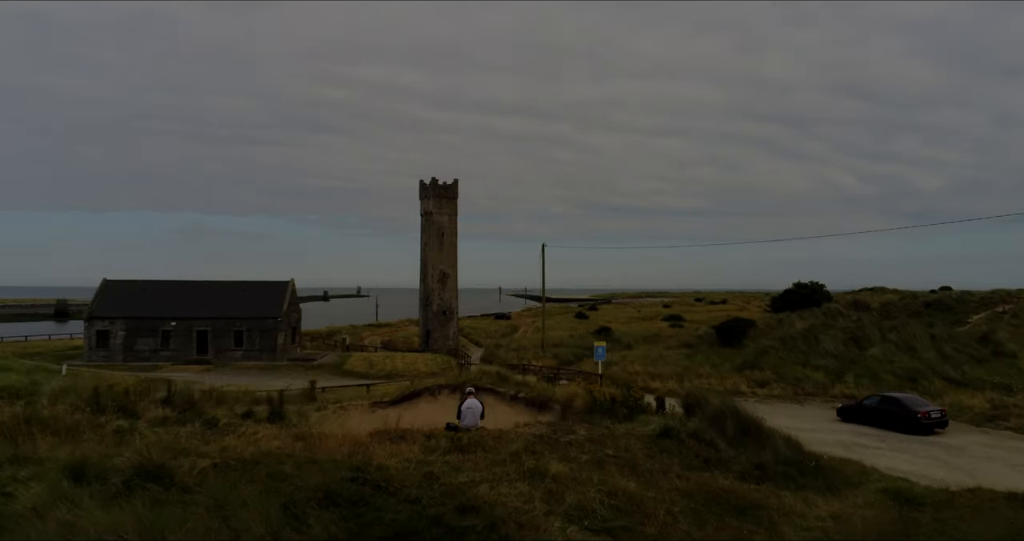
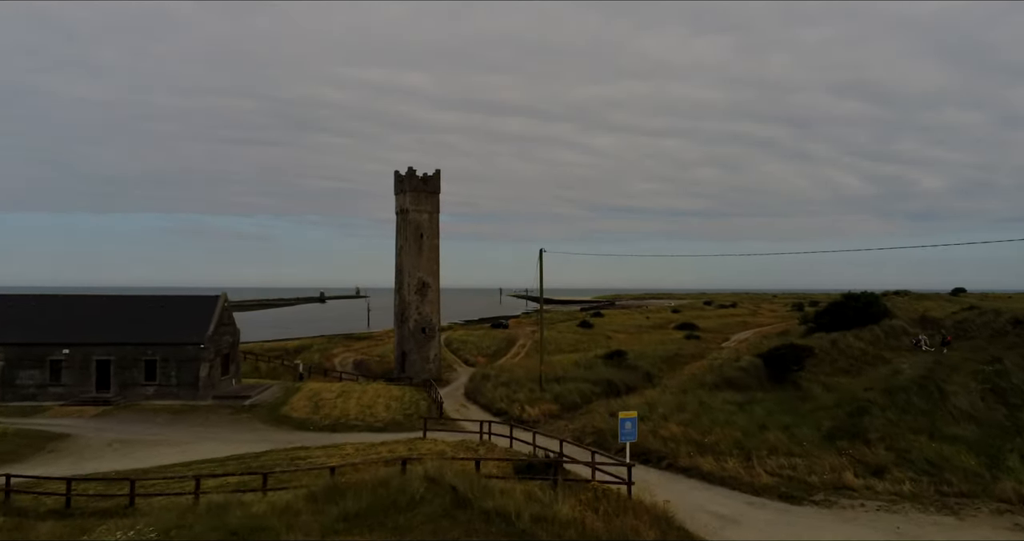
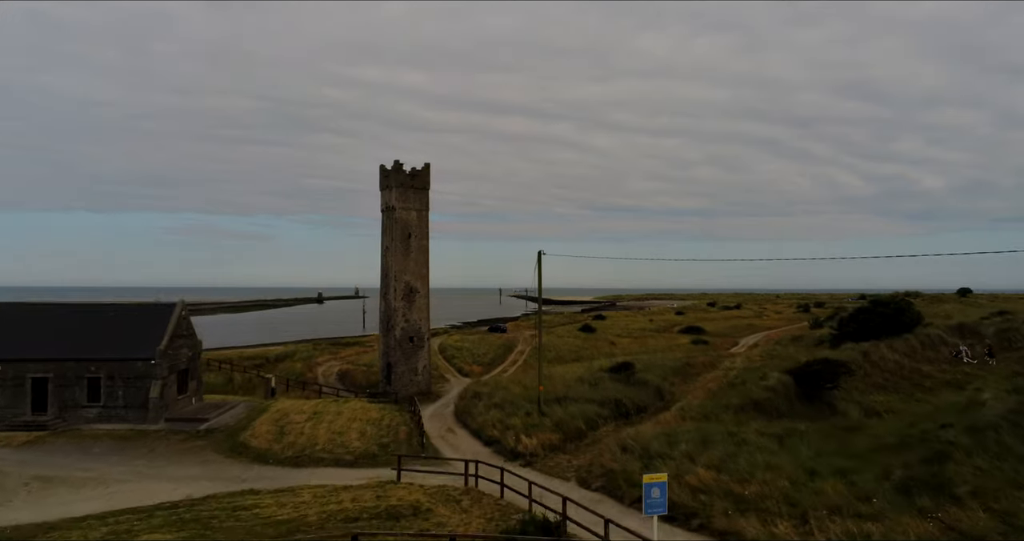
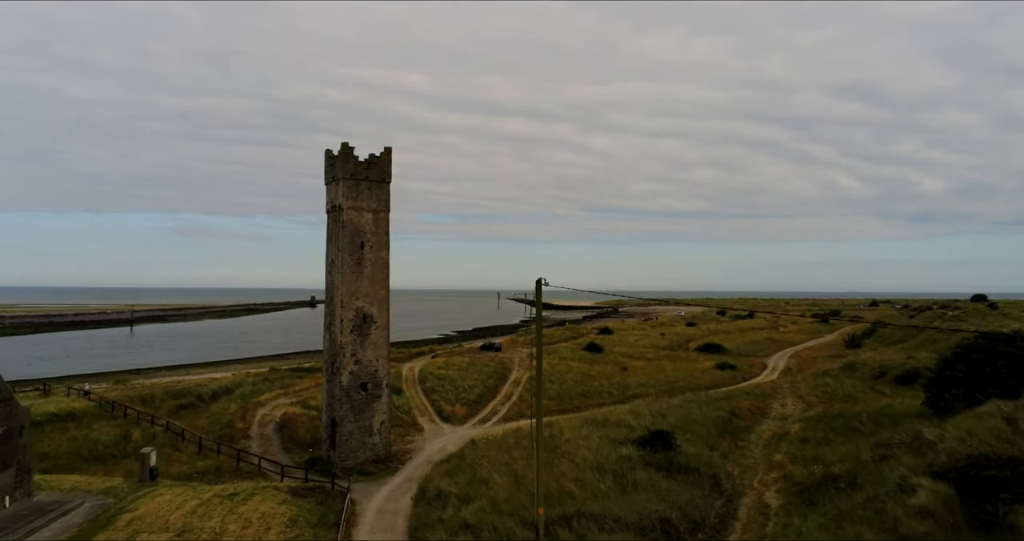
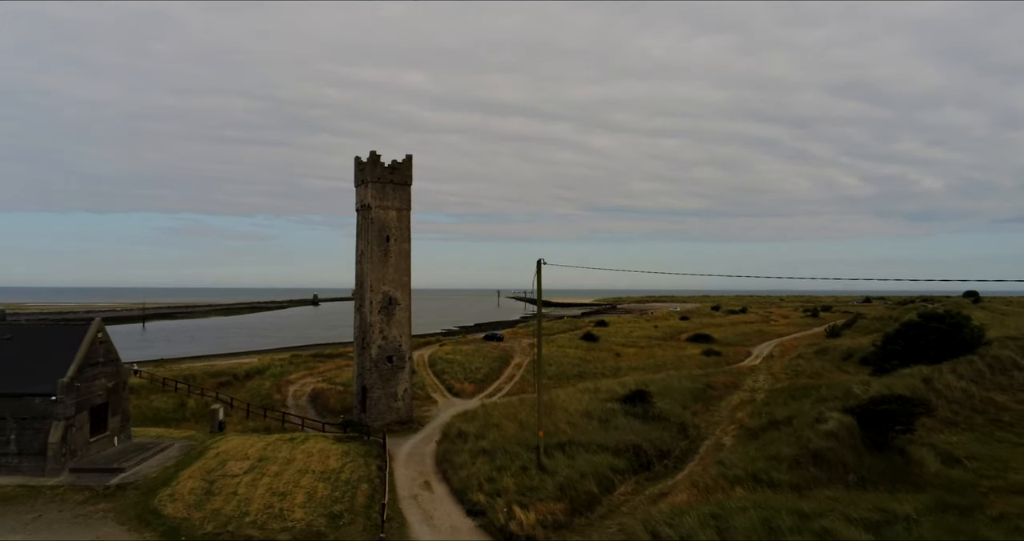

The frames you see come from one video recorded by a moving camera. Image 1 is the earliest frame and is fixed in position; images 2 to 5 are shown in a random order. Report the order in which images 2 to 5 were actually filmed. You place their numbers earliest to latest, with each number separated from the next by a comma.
2, 3, 5, 4
